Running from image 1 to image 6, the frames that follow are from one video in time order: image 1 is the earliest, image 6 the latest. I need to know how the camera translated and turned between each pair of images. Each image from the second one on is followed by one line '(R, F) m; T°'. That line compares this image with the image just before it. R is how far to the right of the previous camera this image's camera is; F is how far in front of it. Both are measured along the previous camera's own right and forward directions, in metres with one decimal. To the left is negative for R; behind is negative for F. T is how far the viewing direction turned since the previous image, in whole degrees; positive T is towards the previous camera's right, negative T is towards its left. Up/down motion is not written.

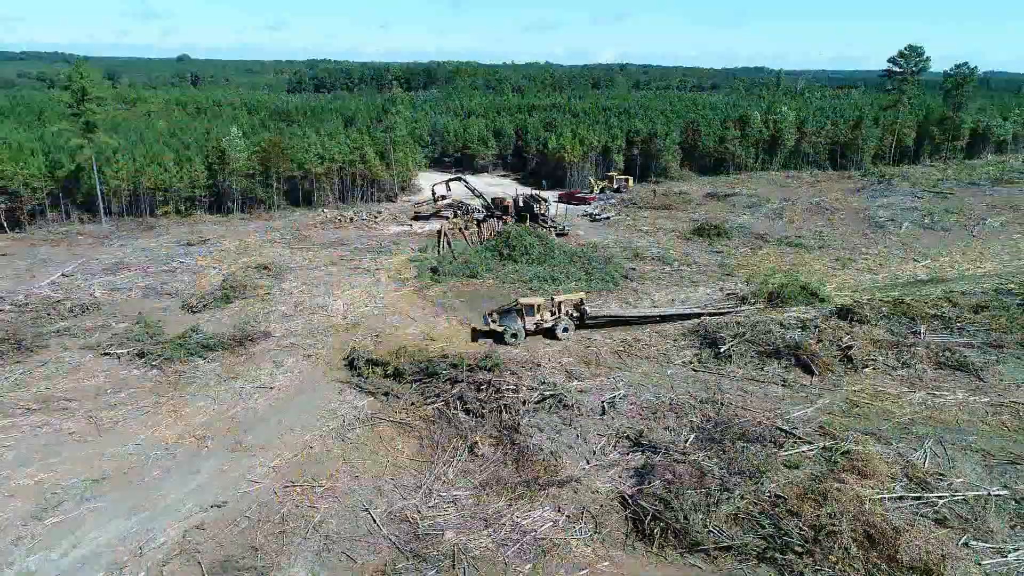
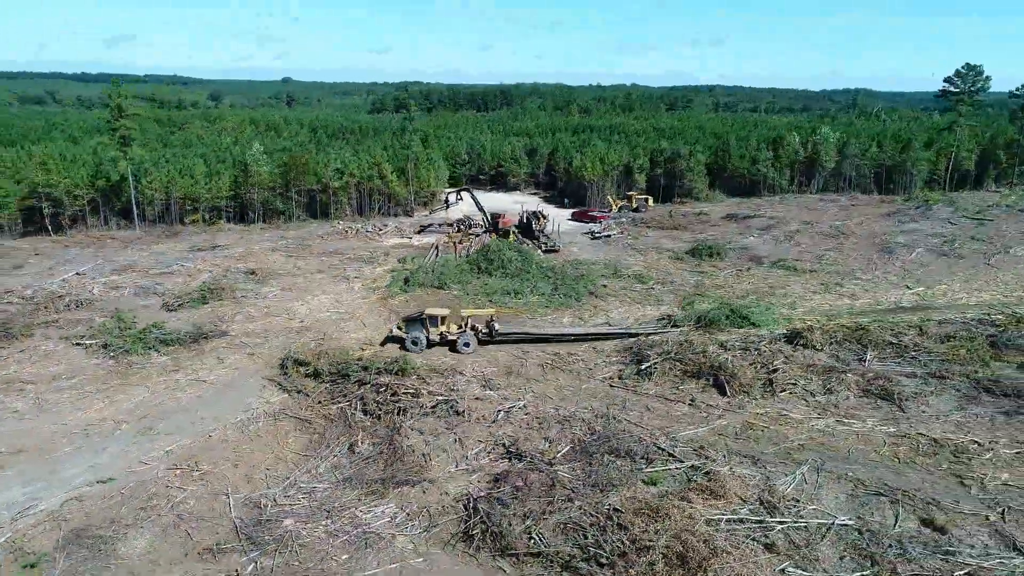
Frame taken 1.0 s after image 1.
(+3.4, -0.2) m; -7°
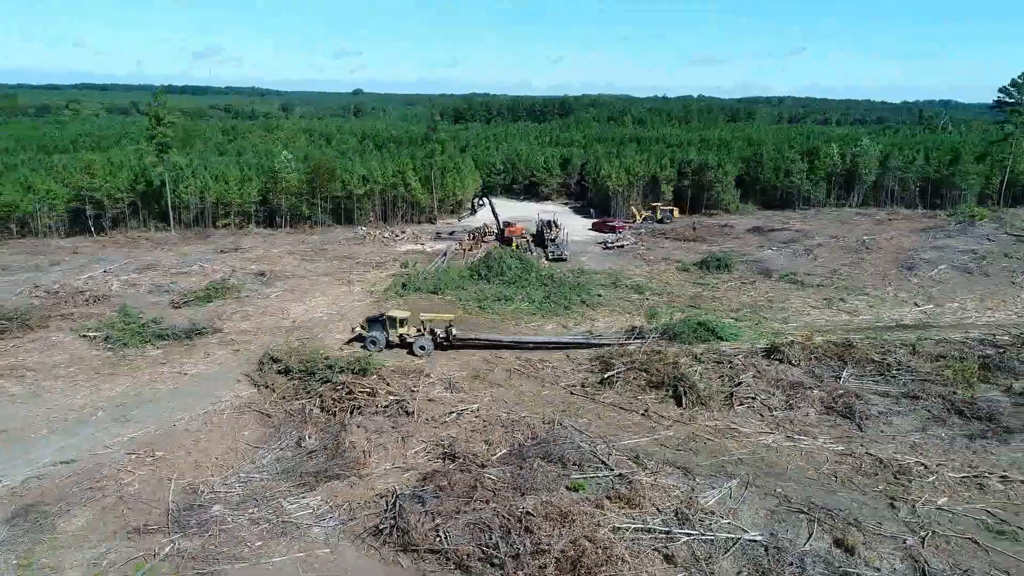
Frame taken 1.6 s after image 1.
(+2.0, -0.1) m; -5°
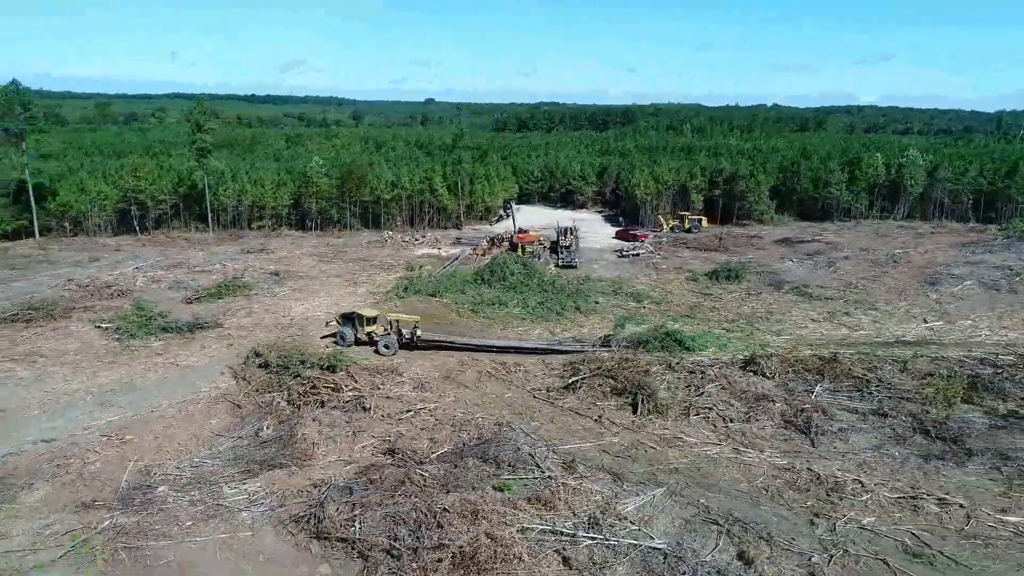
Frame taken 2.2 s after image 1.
(+2.1, -0.1) m; -6°
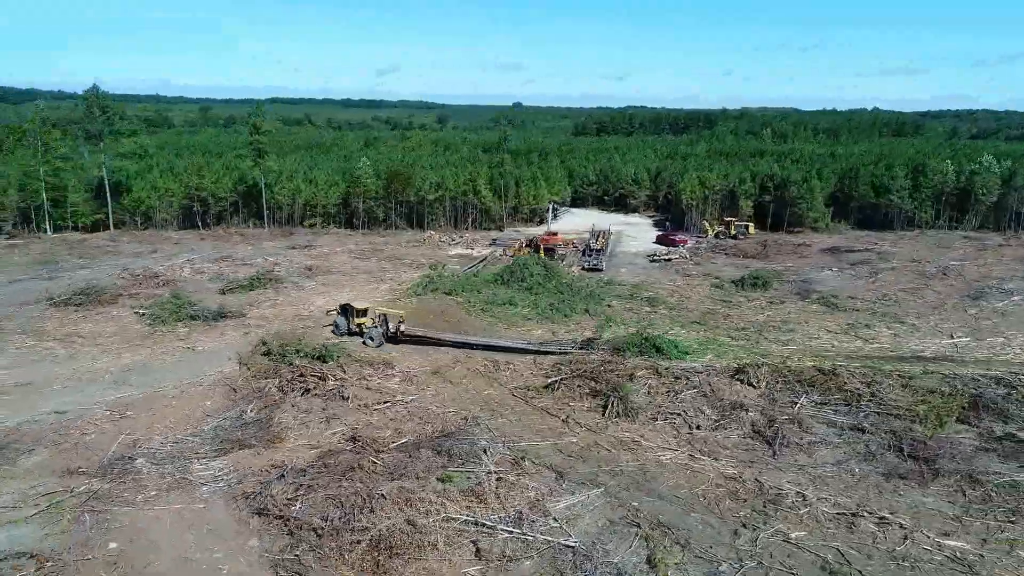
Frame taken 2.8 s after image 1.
(+2.1, -0.1) m; -7°
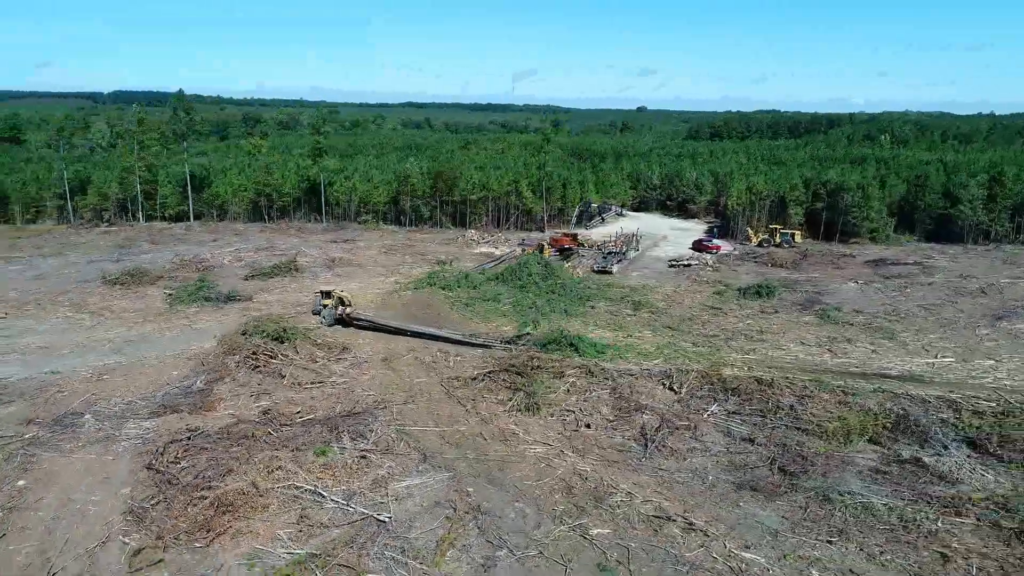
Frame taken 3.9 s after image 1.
(+4.0, -0.1) m; -10°
